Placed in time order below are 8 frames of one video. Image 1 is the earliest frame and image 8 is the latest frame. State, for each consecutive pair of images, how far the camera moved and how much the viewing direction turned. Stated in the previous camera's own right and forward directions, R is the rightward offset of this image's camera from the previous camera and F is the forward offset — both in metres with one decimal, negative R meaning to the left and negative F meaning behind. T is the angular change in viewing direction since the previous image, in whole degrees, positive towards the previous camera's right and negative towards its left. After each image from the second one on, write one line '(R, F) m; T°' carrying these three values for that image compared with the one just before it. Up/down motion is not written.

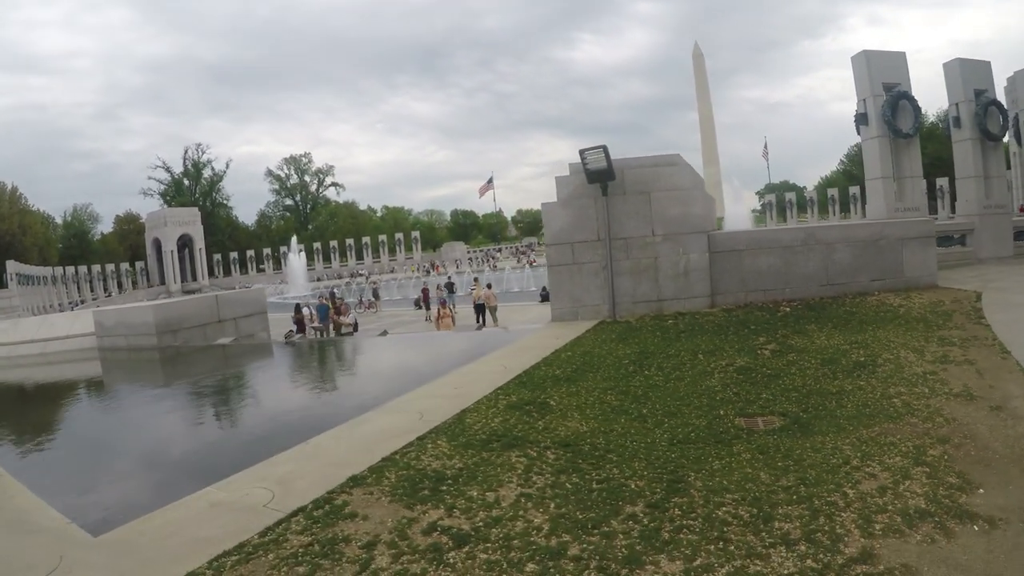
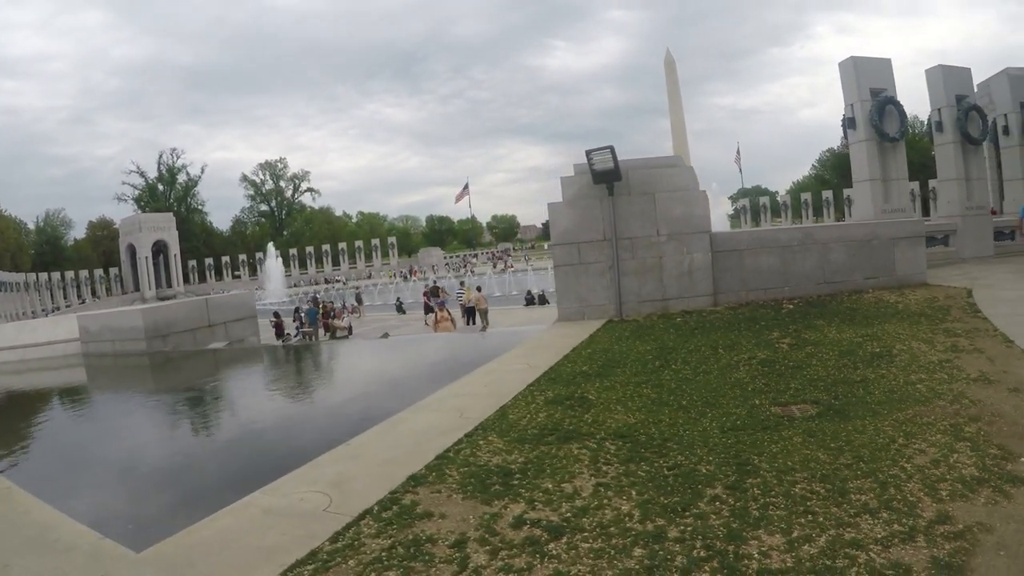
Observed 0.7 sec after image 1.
(-0.6, -0.2) m; +3°
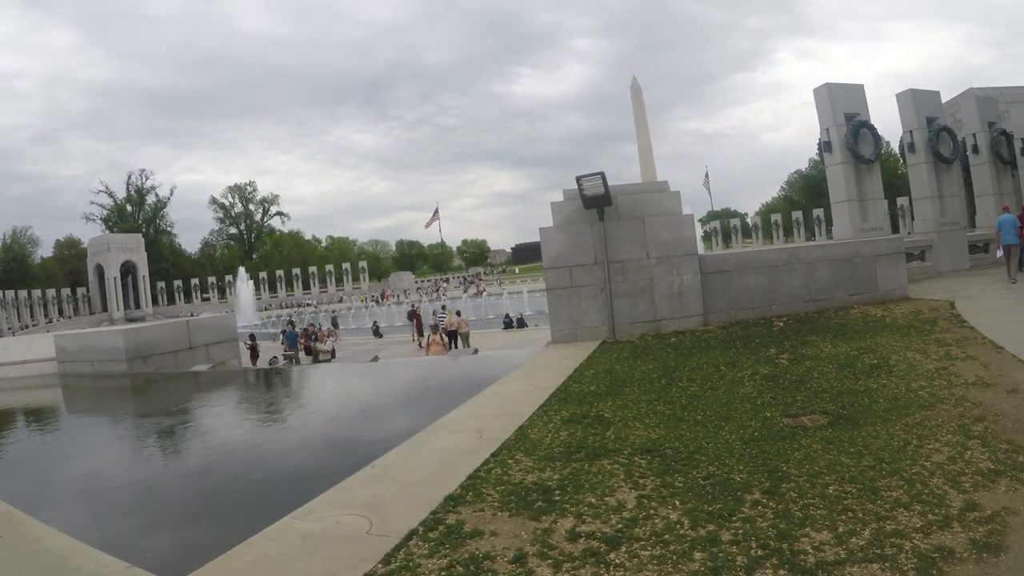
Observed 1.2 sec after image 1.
(-0.4, -0.2) m; +3°
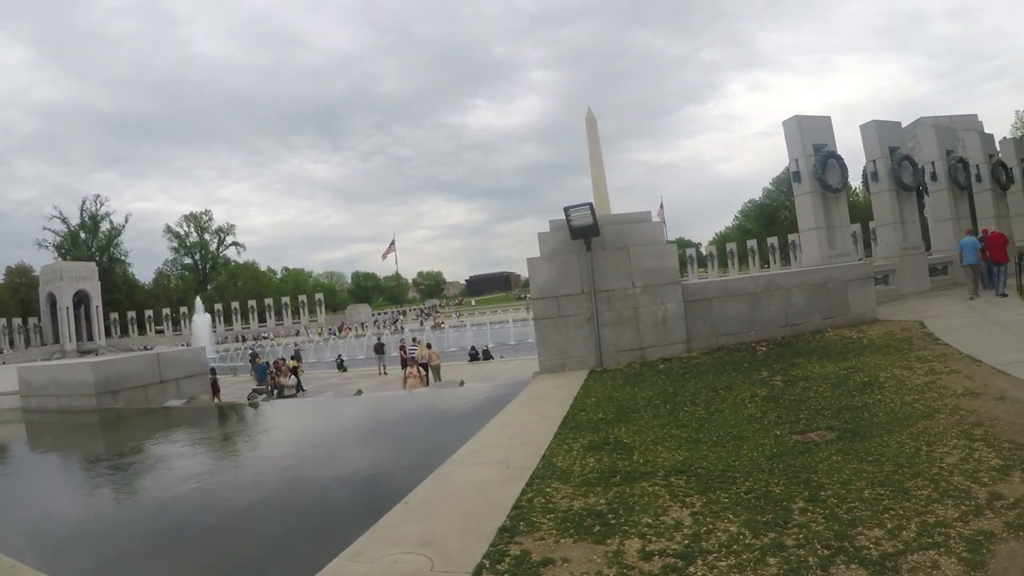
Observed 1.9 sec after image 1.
(-0.6, -0.3) m; +4°
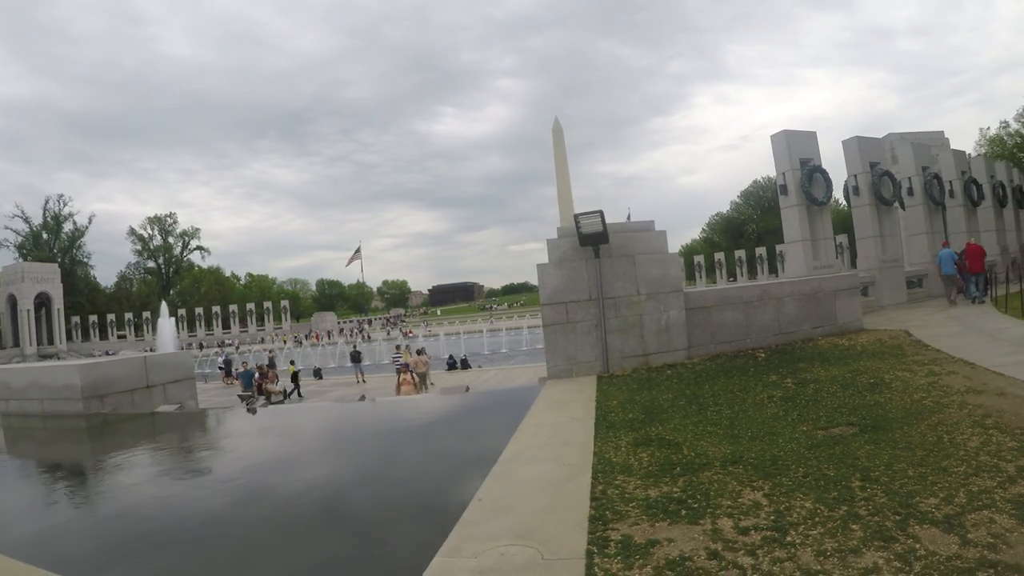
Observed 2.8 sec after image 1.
(-1.0, -0.5) m; +4°
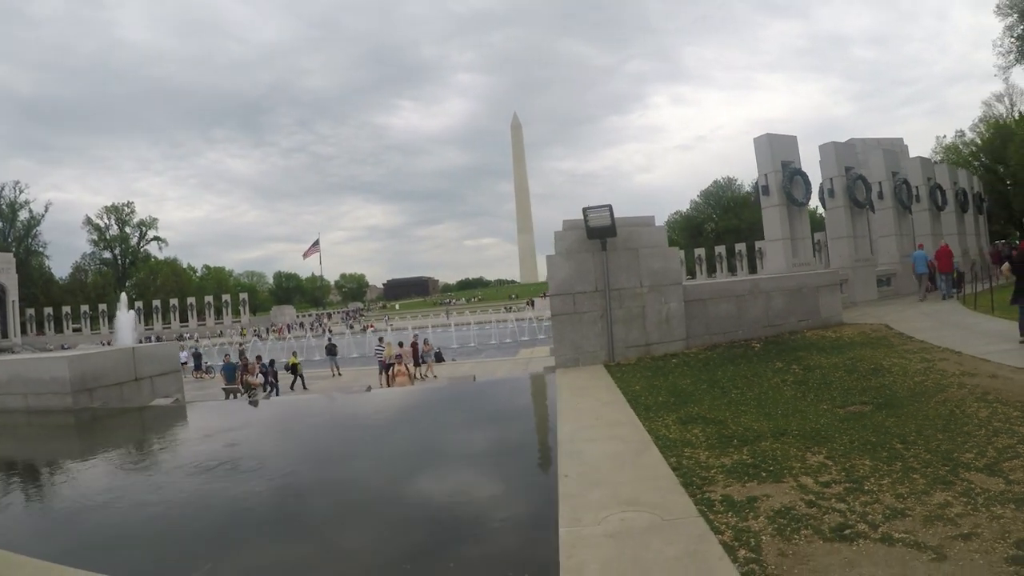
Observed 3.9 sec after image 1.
(-1.3, -0.6) m; +5°
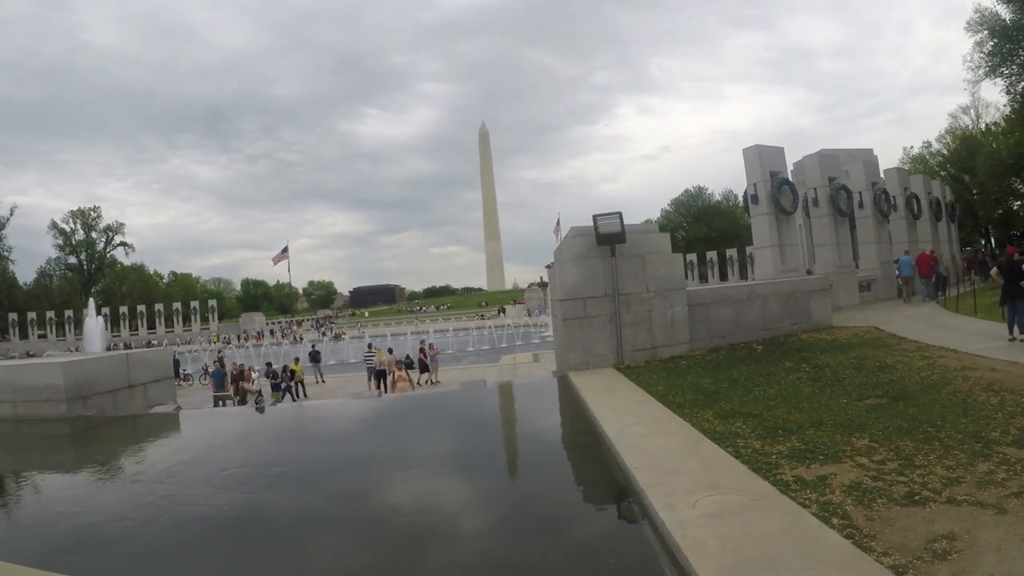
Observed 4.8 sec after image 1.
(-1.2, -0.5) m; +4°
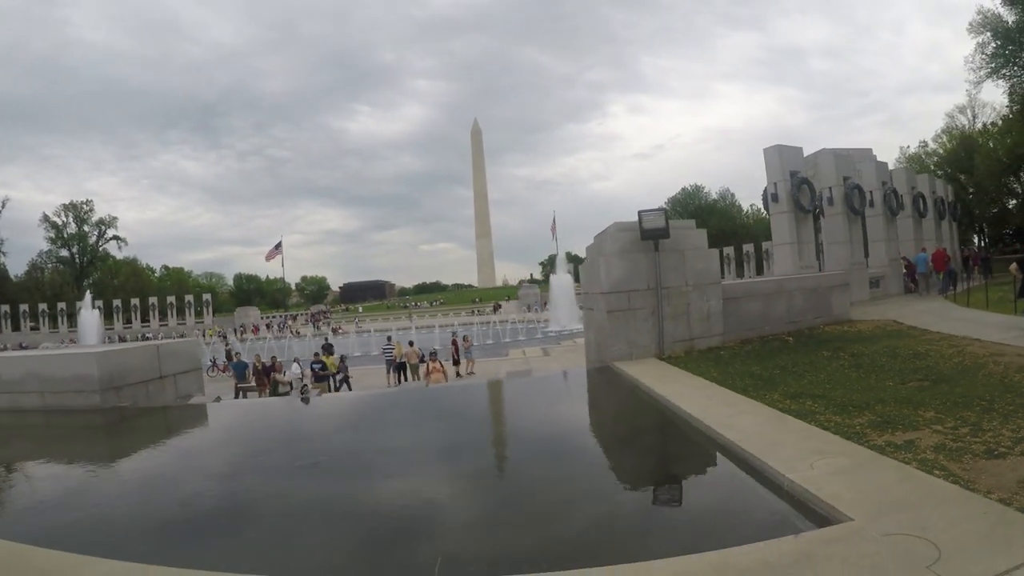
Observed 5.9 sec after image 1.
(-1.6, -0.9) m; +2°
